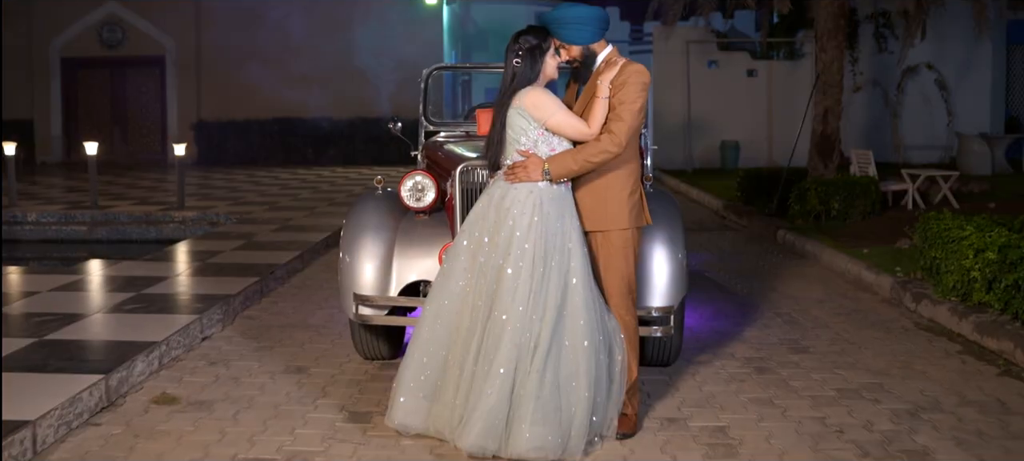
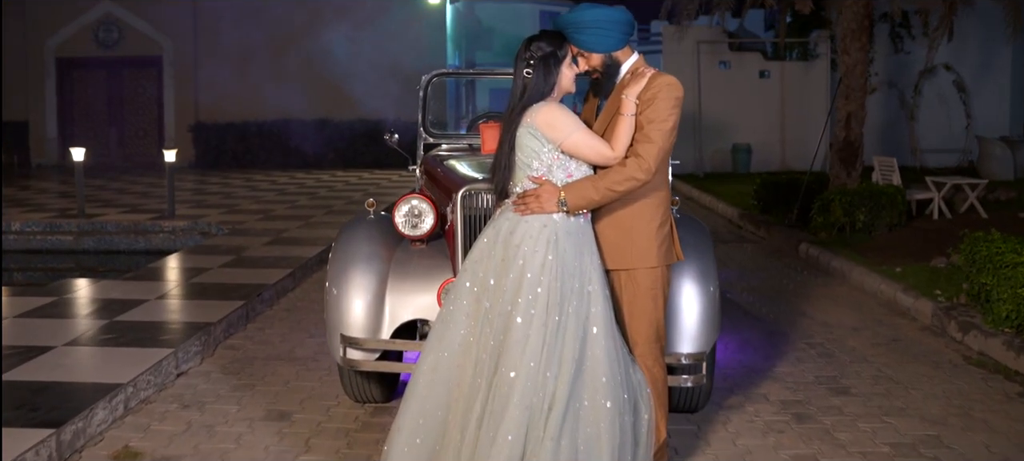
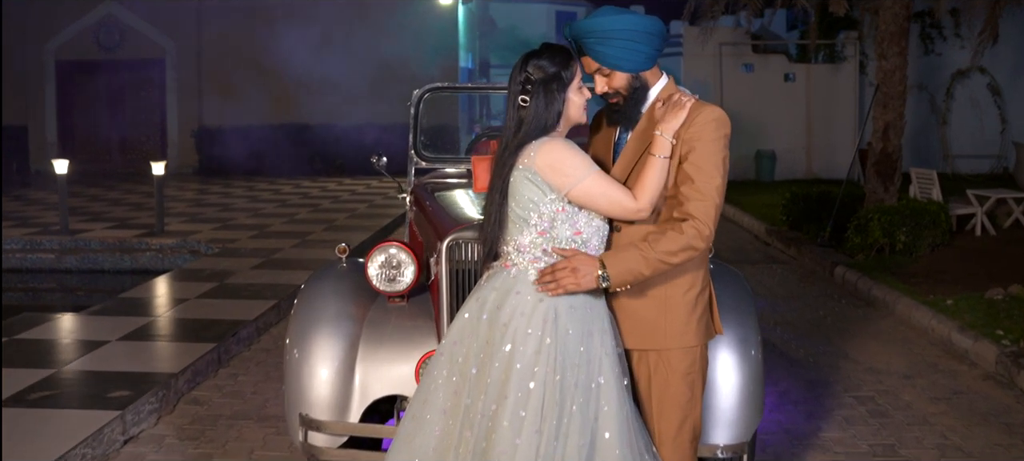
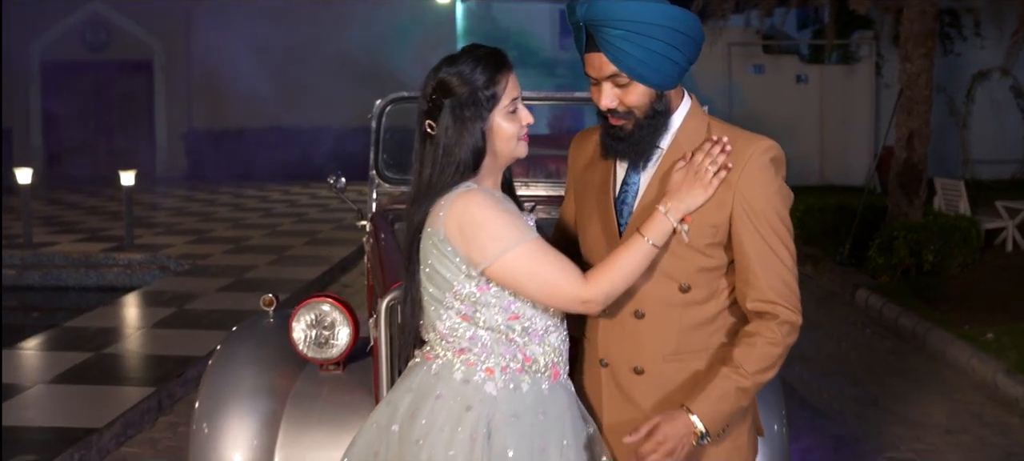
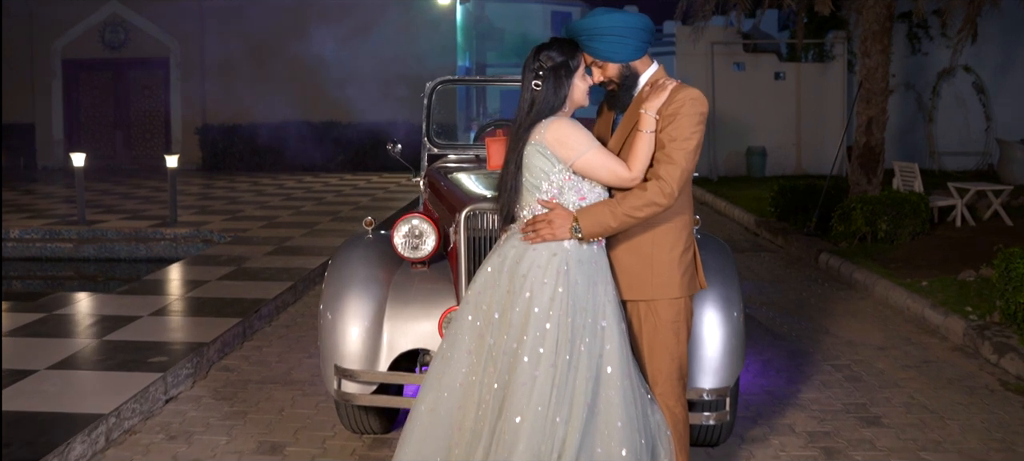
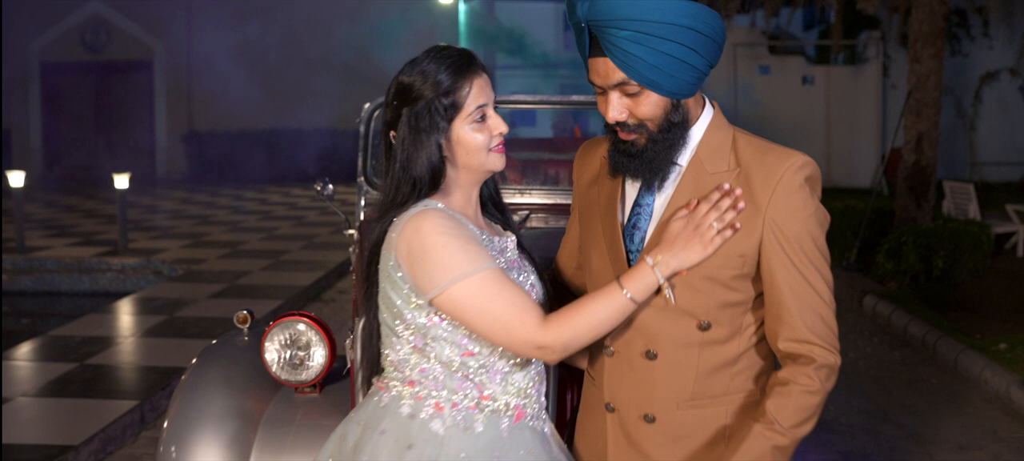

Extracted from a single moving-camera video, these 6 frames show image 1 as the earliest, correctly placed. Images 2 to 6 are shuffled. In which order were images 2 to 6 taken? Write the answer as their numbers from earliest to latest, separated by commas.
2, 5, 3, 4, 6
